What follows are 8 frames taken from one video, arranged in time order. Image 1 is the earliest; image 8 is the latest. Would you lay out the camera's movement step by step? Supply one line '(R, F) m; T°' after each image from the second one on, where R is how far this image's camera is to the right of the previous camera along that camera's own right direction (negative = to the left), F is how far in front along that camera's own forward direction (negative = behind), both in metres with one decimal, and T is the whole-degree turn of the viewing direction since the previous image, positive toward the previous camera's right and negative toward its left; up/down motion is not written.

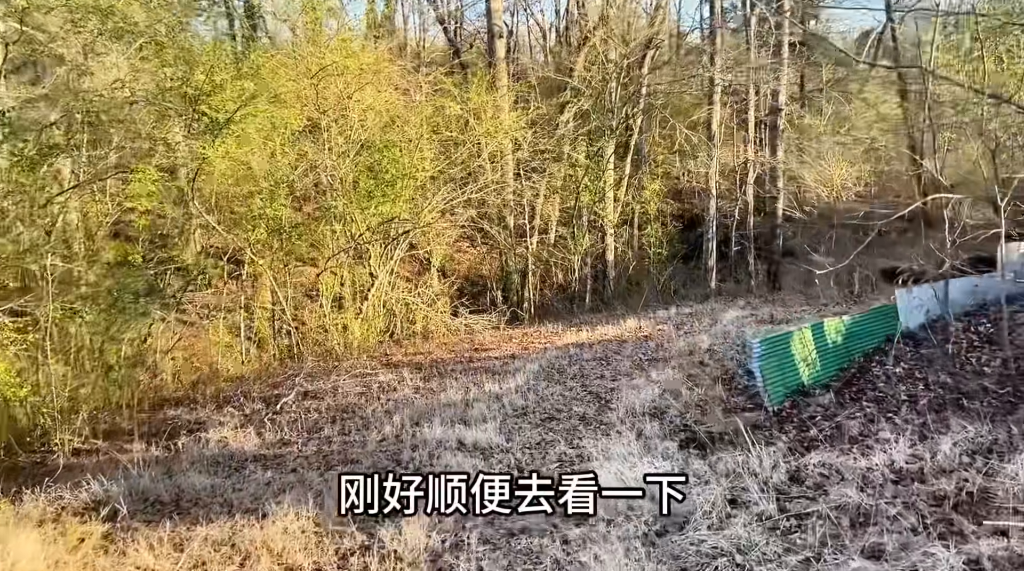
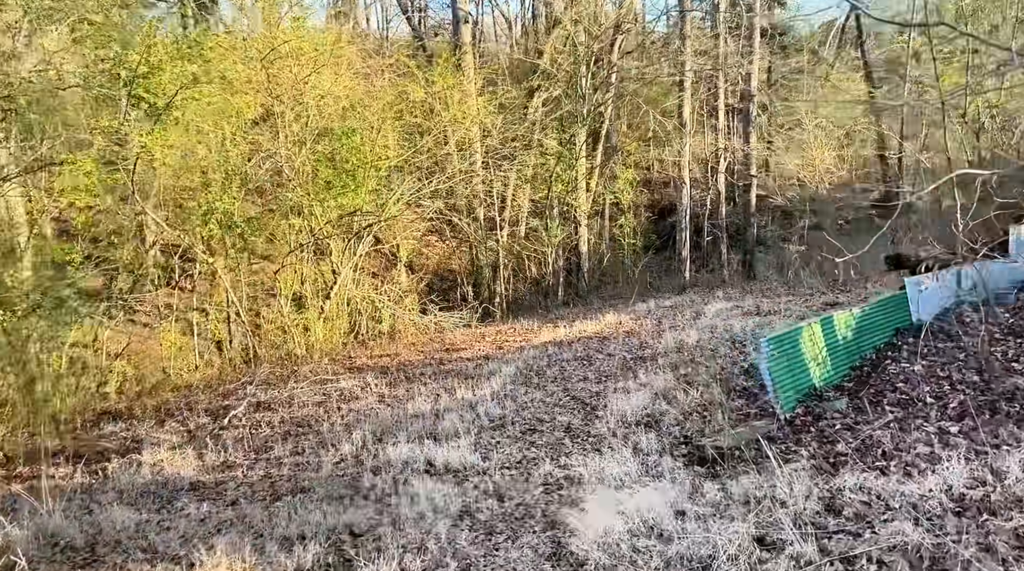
(0.0, +0.9) m; +2°
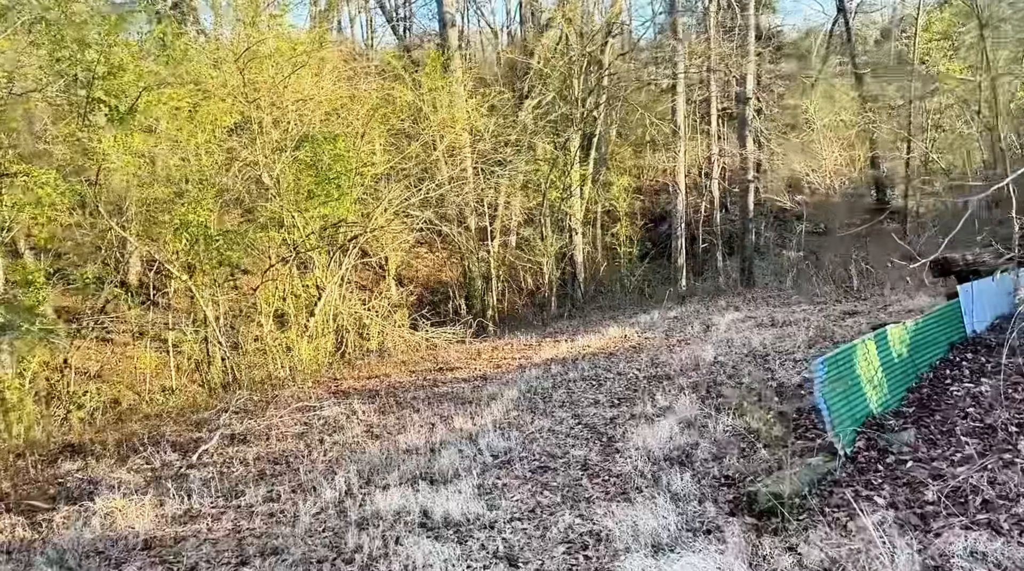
(-0.1, +0.9) m; +1°
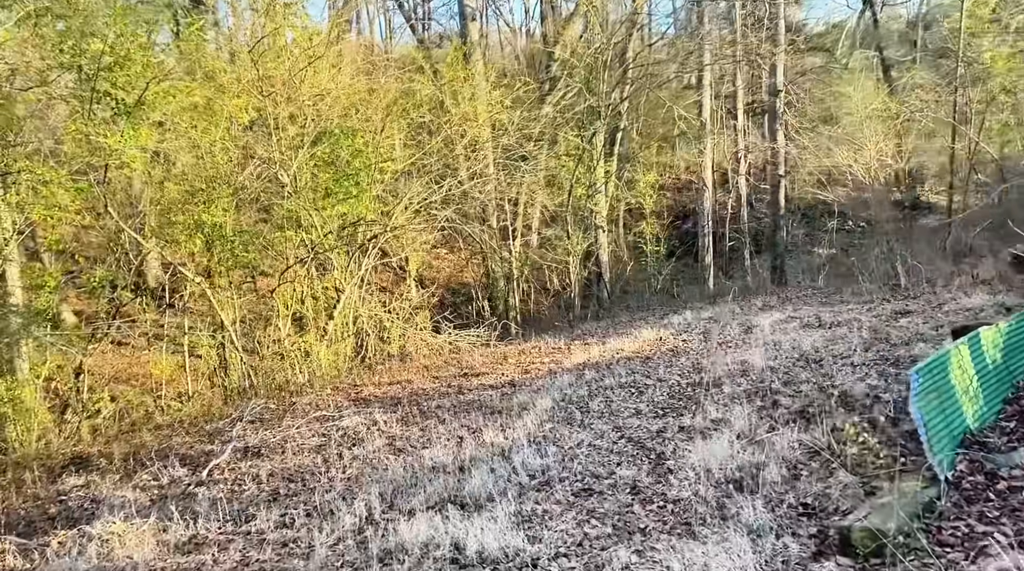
(-0.1, +0.6) m; -1°
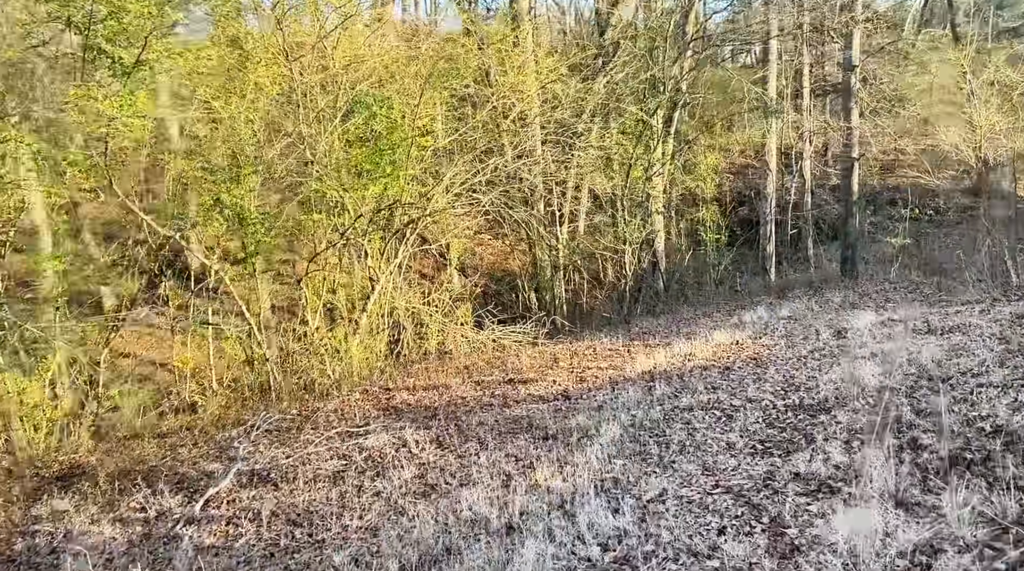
(-0.1, +1.5) m; -3°
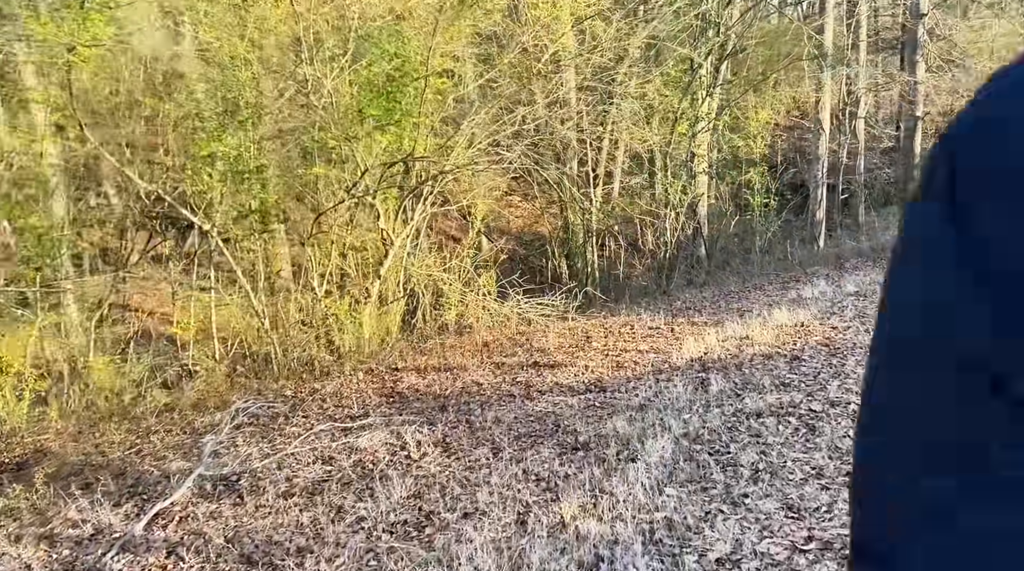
(0.0, +1.4) m; -2°
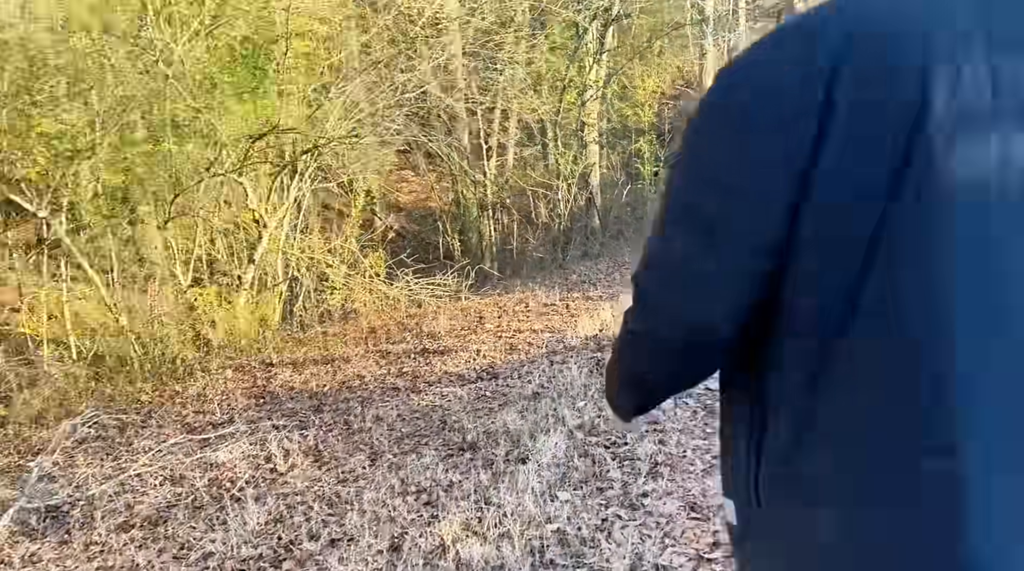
(+0.2, +0.7) m; +6°
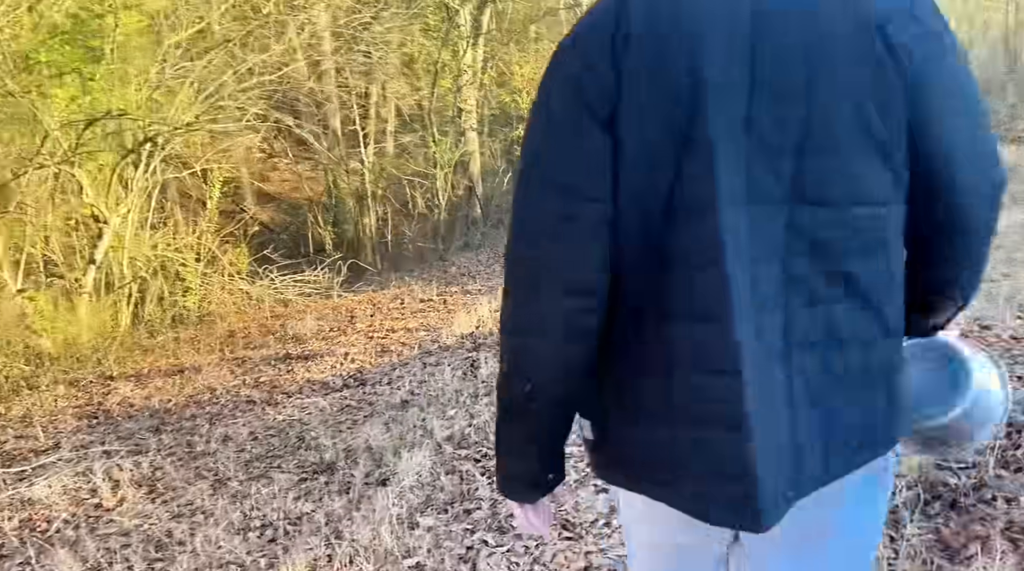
(+0.1, +0.5) m; +7°
